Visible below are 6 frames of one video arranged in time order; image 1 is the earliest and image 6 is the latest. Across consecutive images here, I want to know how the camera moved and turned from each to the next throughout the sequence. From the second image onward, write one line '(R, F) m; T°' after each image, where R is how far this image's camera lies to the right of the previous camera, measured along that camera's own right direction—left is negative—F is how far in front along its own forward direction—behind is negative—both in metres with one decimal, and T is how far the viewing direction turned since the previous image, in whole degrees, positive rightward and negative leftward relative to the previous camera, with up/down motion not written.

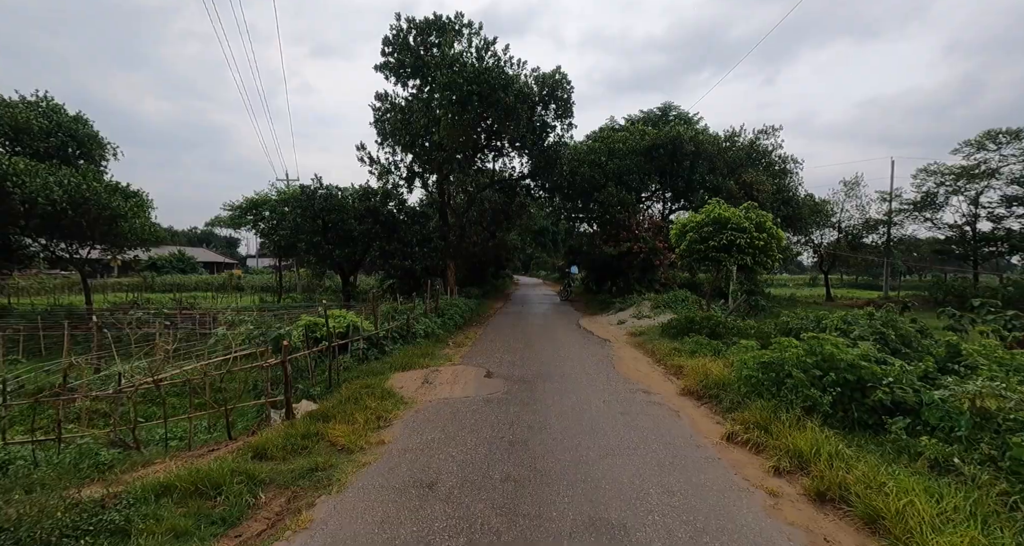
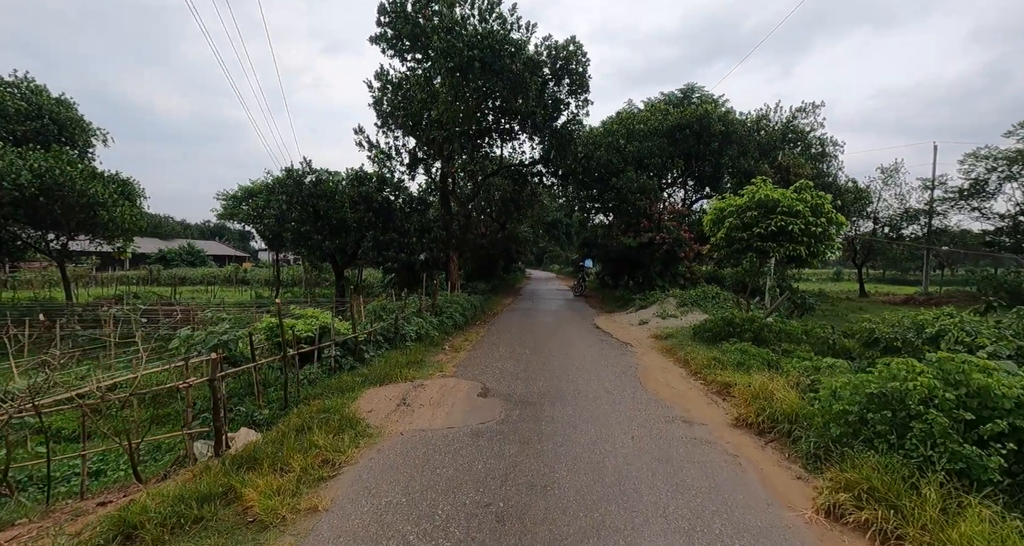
(+0.1, +1.3) m; -2°
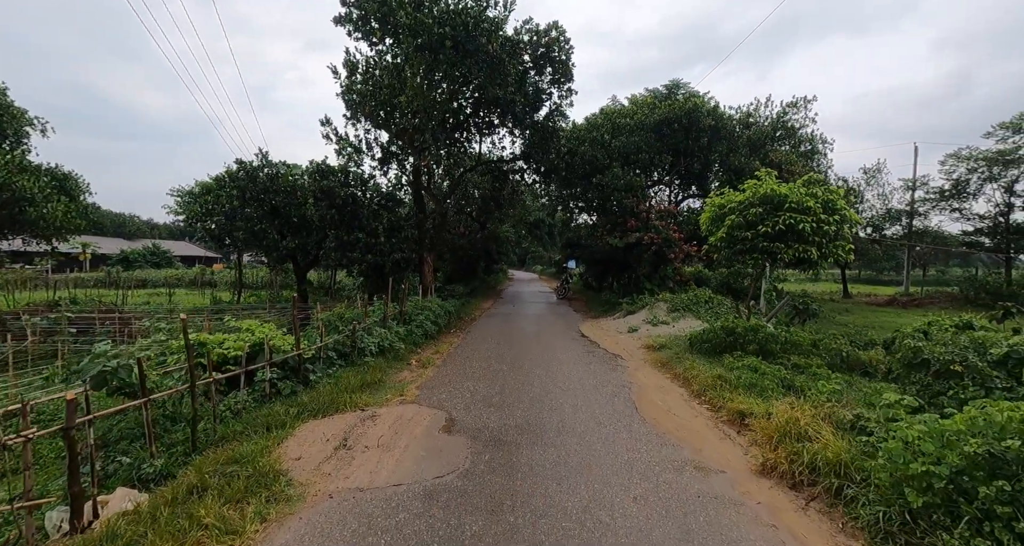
(+0.1, +0.9) m; +2°
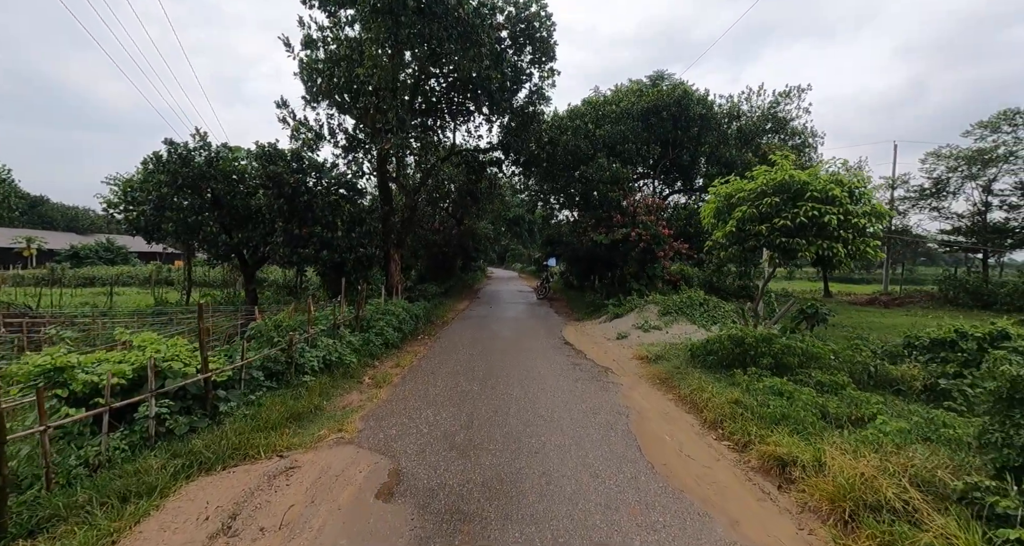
(+0.1, +1.1) m; +3°
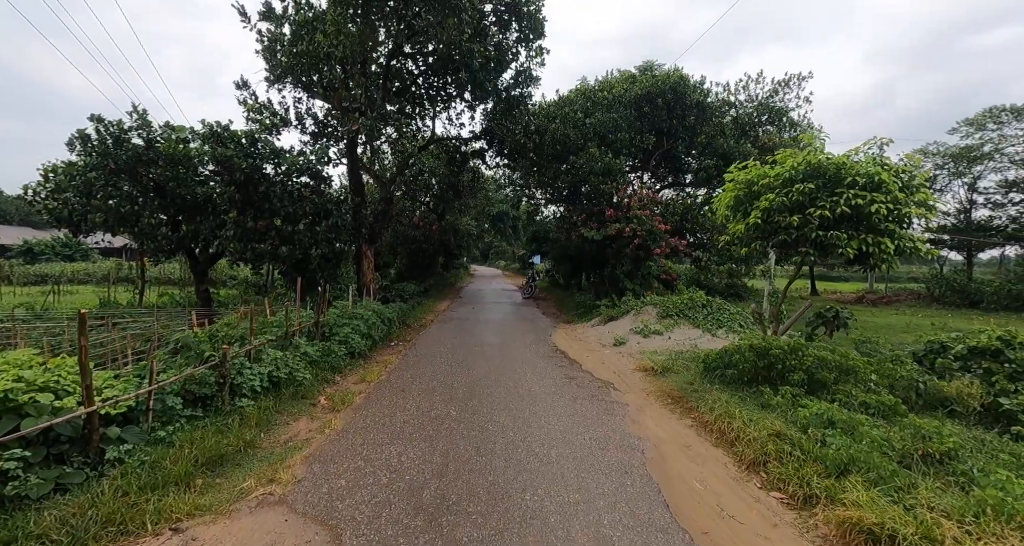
(0.0, +1.0) m; +2°
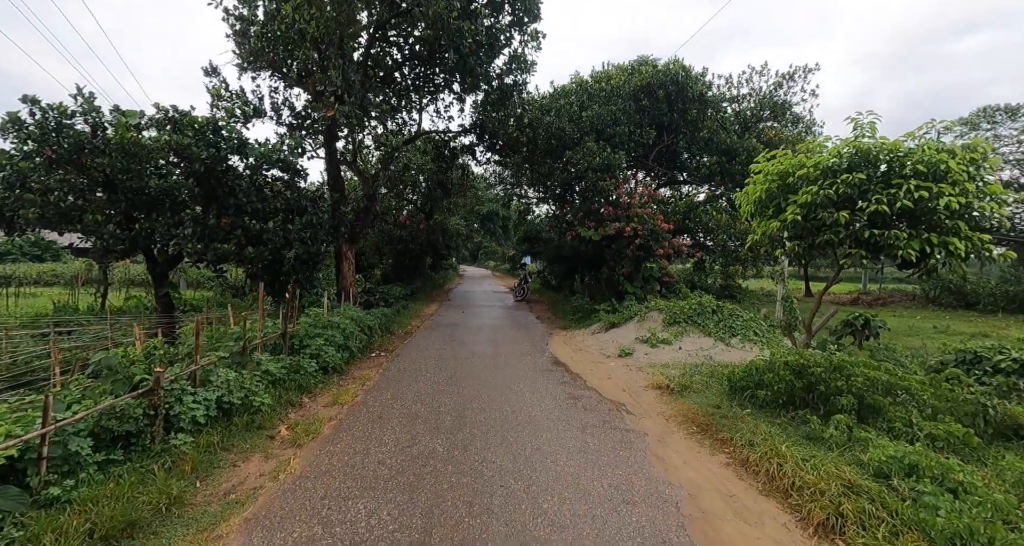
(-0.1, +0.8) m; +2°
